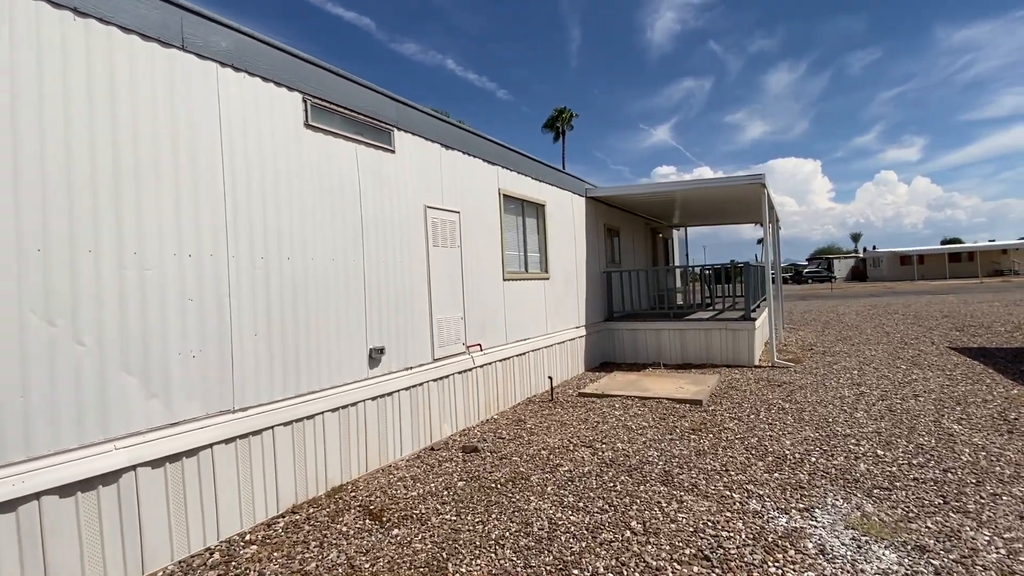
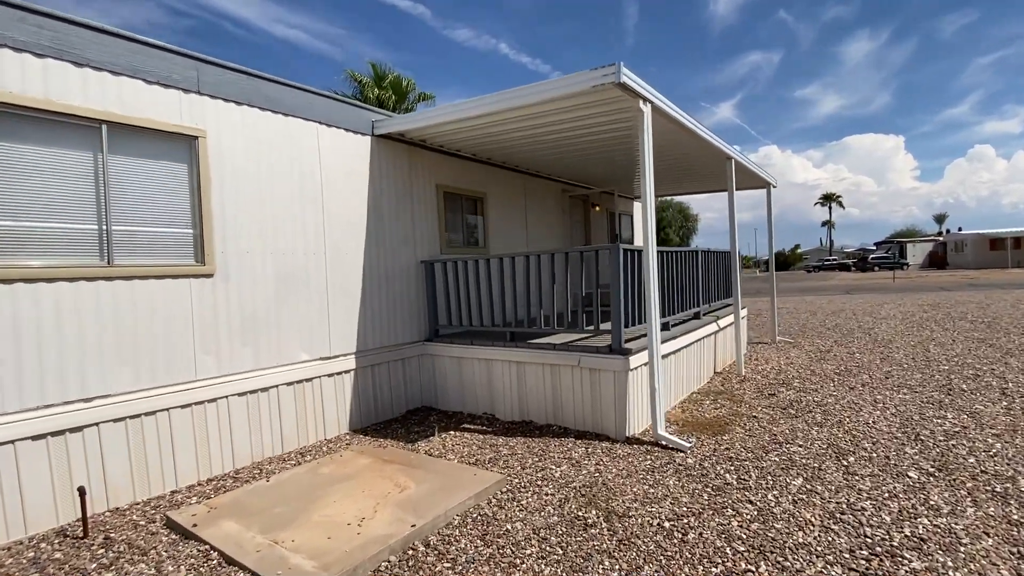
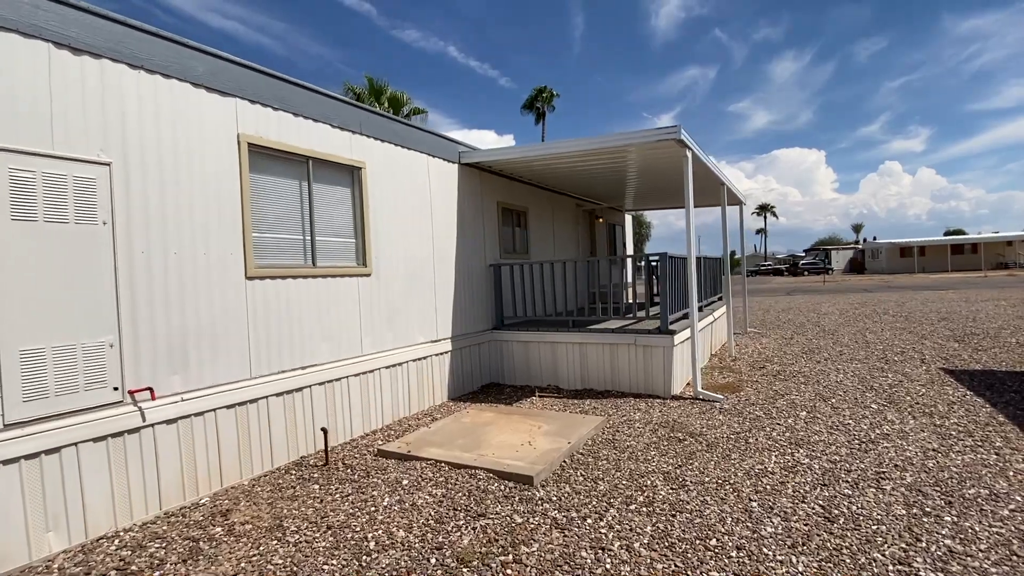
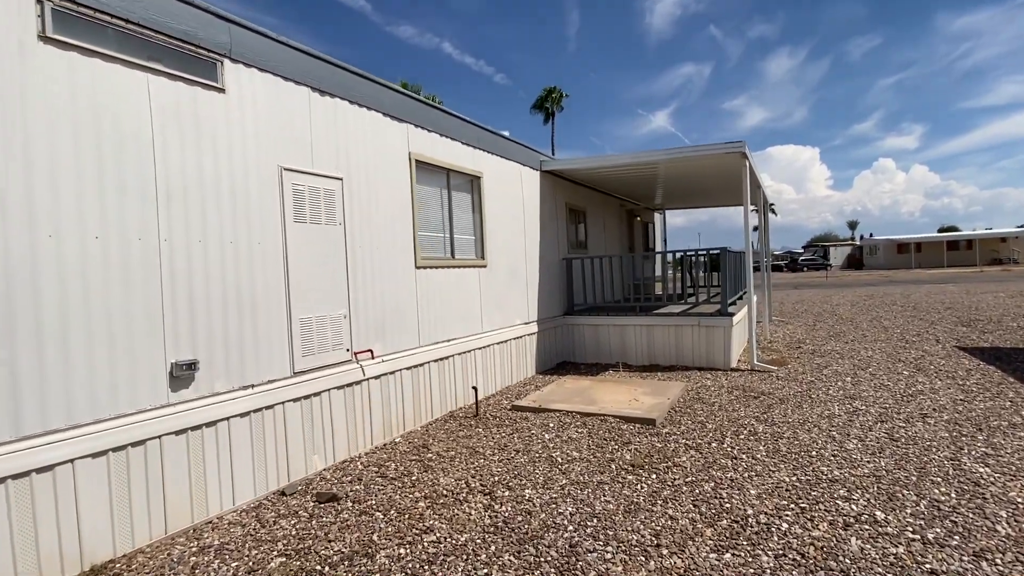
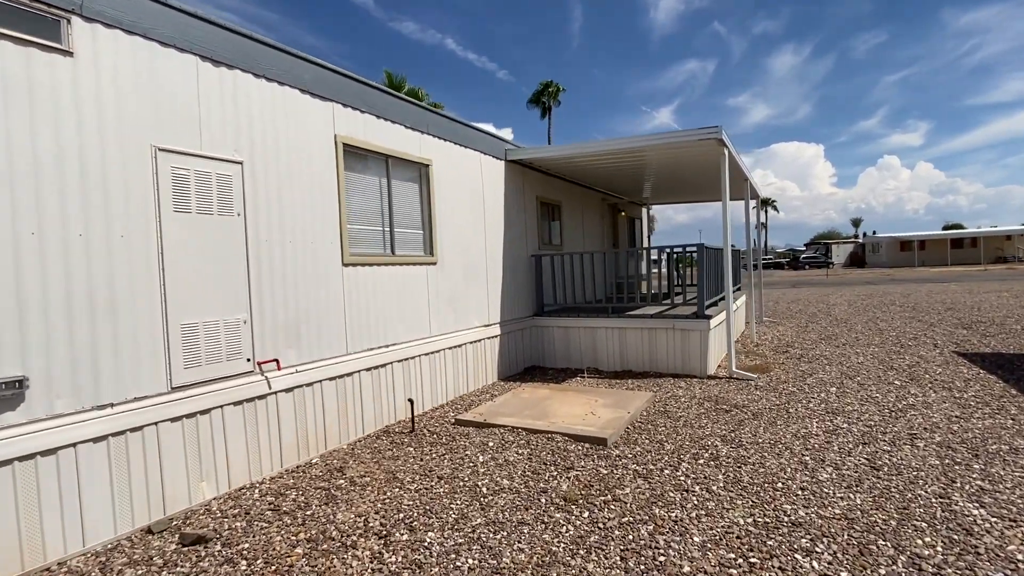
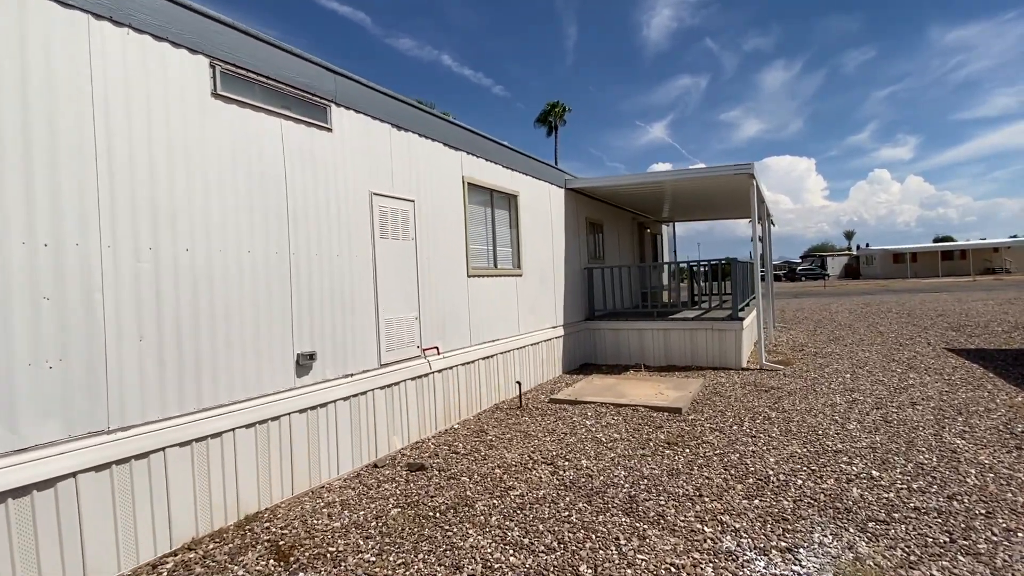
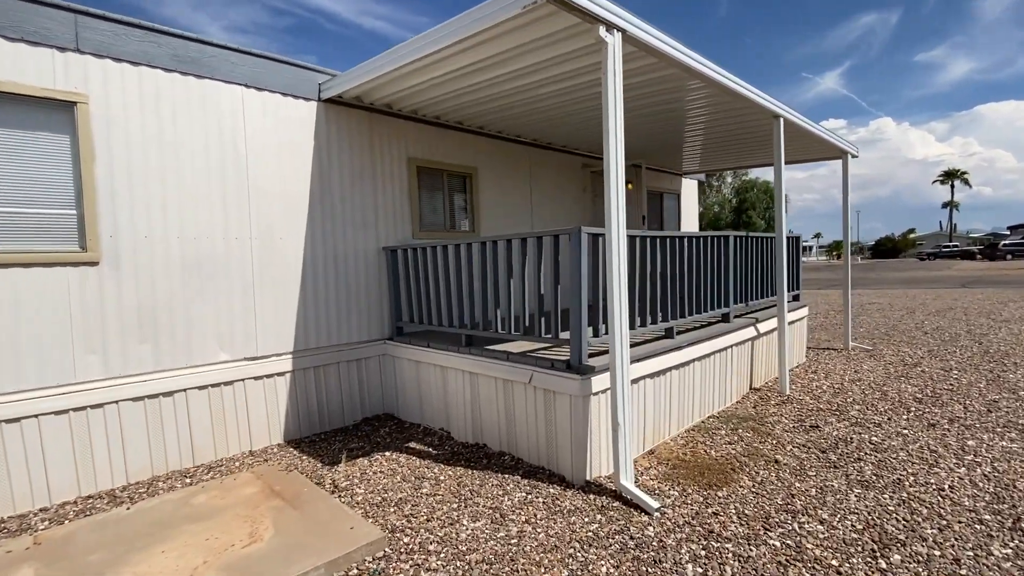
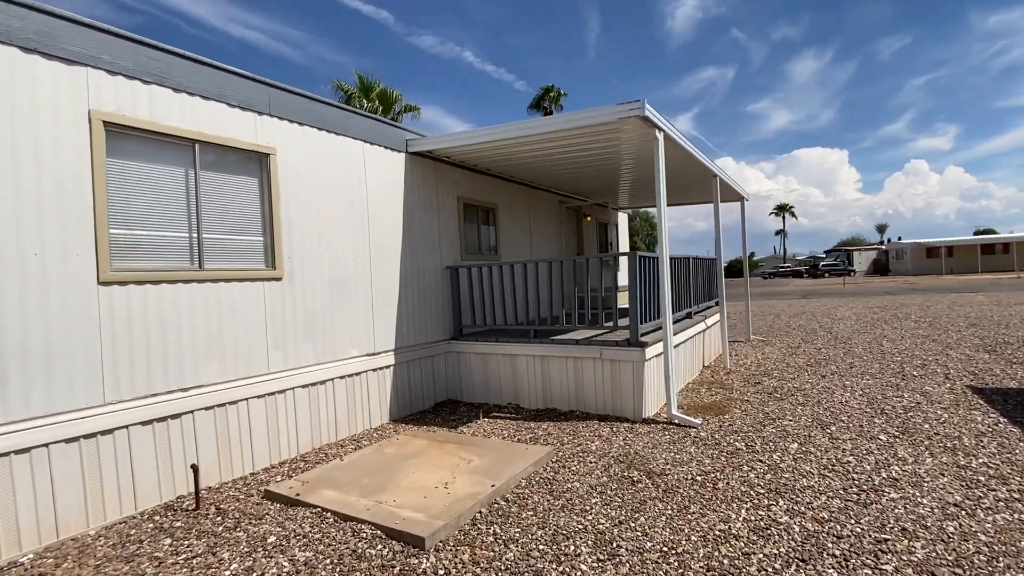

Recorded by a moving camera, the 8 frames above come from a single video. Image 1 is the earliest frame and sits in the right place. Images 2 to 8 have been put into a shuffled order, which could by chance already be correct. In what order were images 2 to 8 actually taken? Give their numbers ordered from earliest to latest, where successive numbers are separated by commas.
6, 4, 5, 3, 8, 2, 7
